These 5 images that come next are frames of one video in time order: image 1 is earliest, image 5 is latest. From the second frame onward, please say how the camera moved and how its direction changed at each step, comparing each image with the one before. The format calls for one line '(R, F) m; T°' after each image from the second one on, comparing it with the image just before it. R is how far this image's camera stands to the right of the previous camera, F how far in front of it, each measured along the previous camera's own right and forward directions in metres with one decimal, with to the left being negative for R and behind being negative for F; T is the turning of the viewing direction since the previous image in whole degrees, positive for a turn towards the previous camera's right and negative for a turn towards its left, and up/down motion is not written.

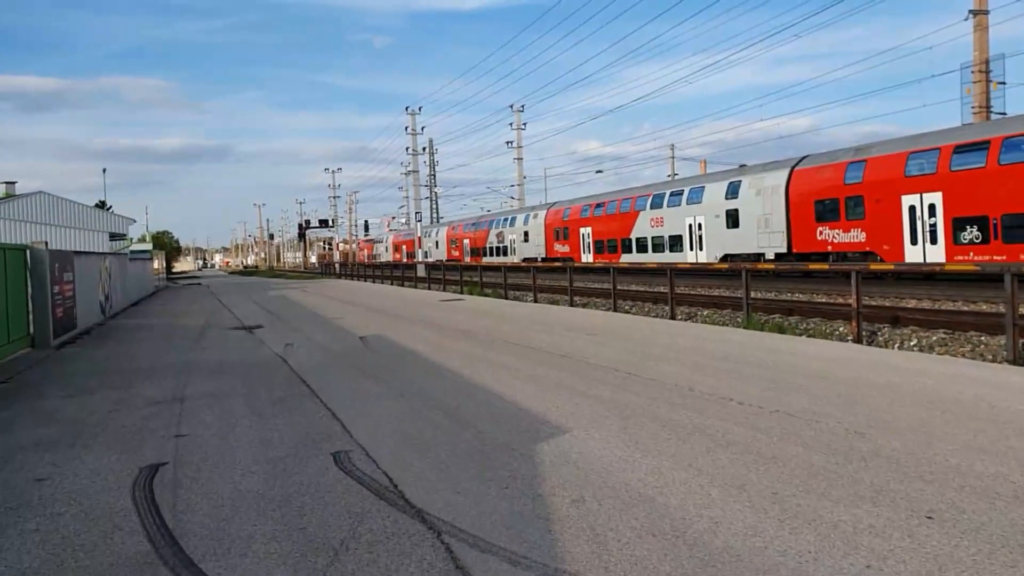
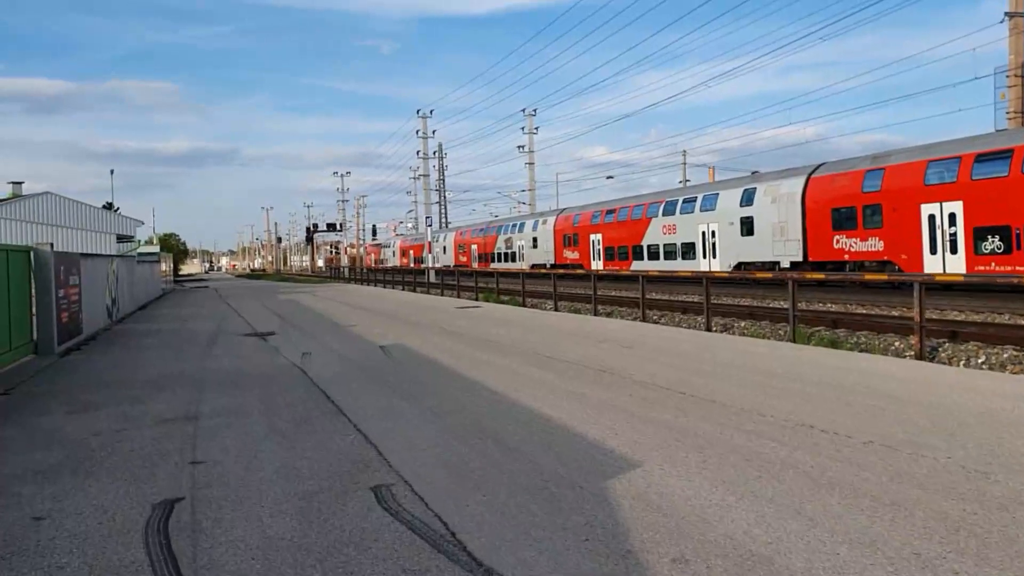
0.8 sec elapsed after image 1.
(-0.4, +0.8) m; 0°
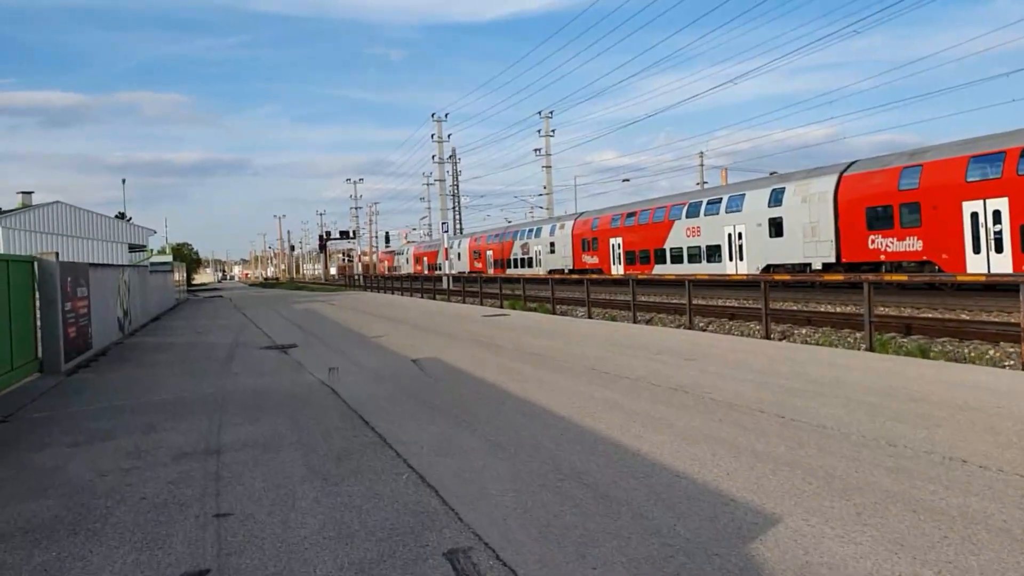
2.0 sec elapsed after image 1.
(-0.5, +1.2) m; -1°
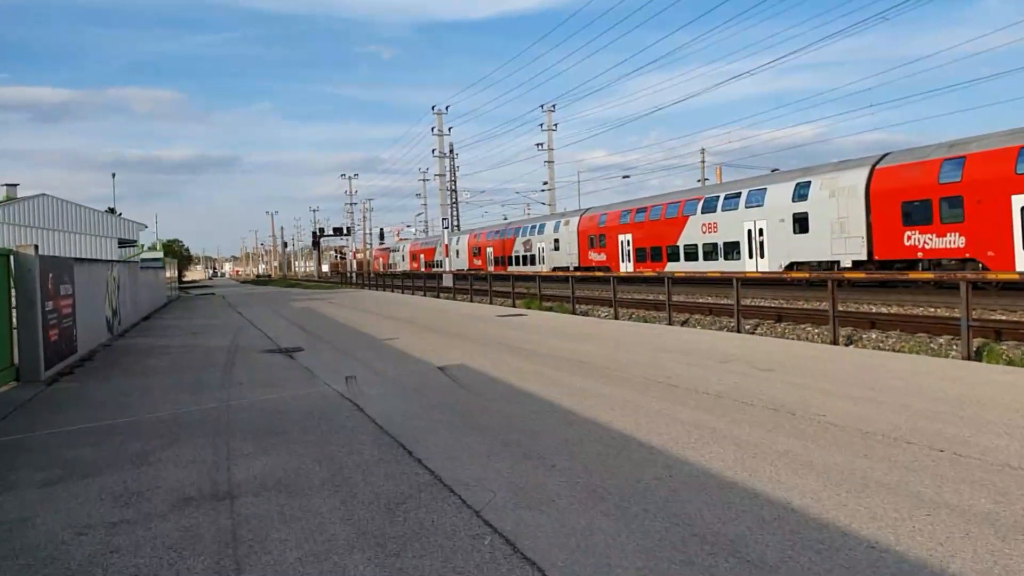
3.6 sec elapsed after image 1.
(-0.7, +1.6) m; +1°
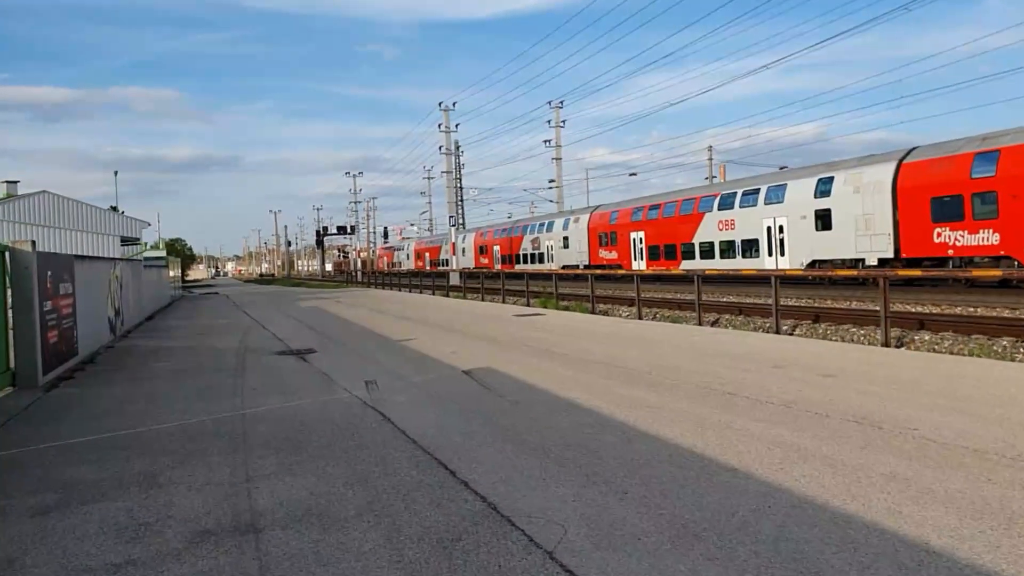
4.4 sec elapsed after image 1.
(-0.4, +0.9) m; 0°
